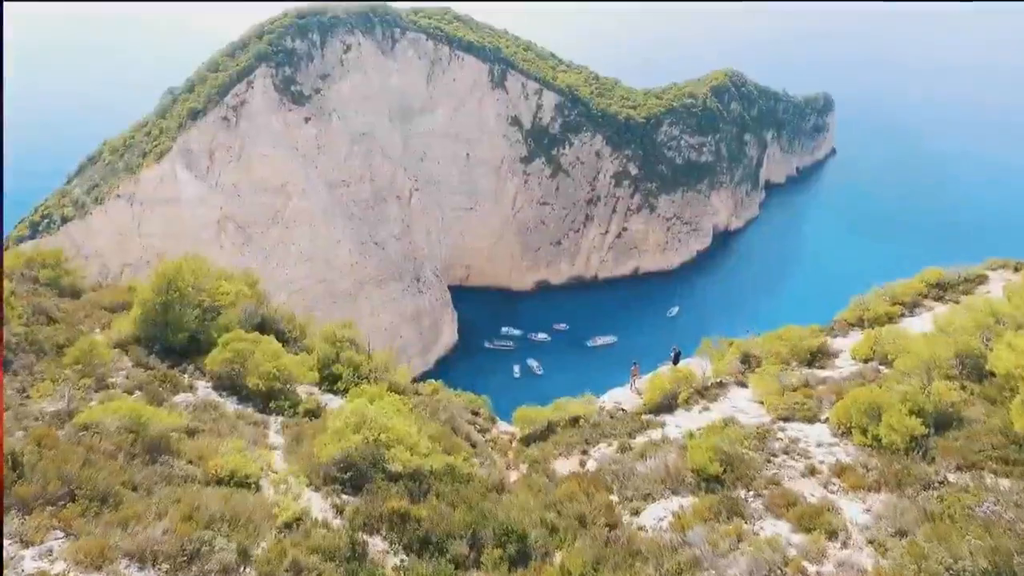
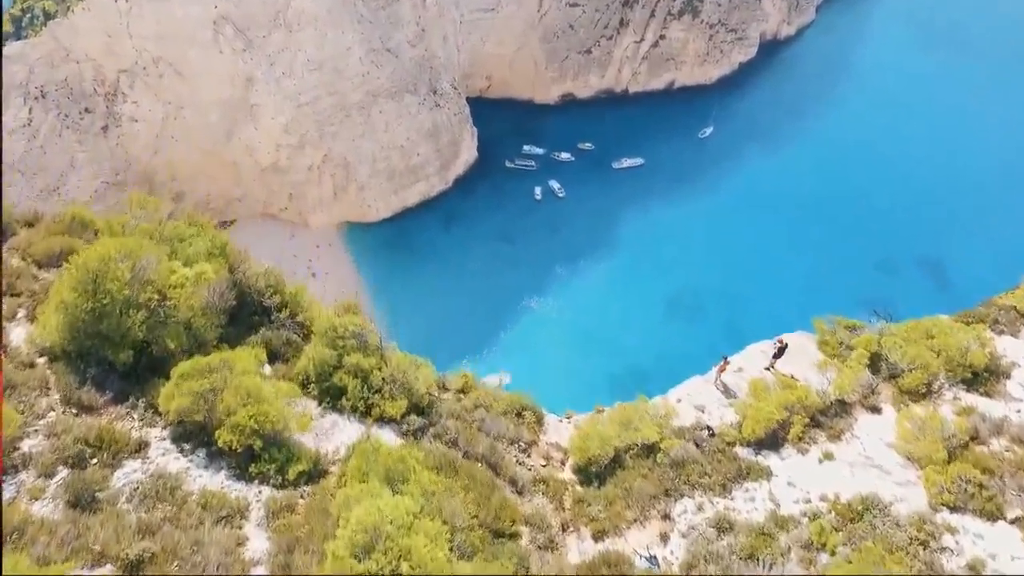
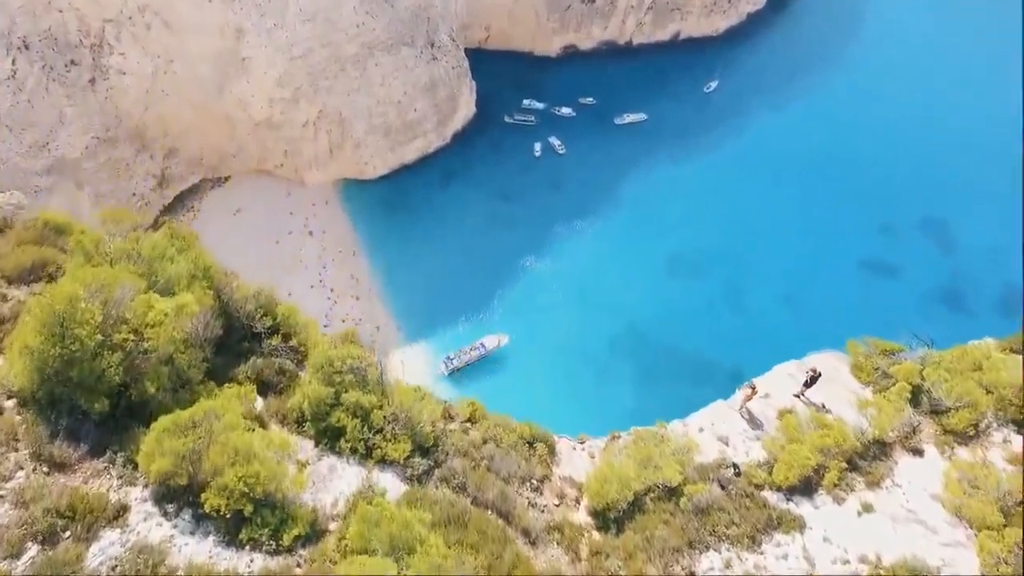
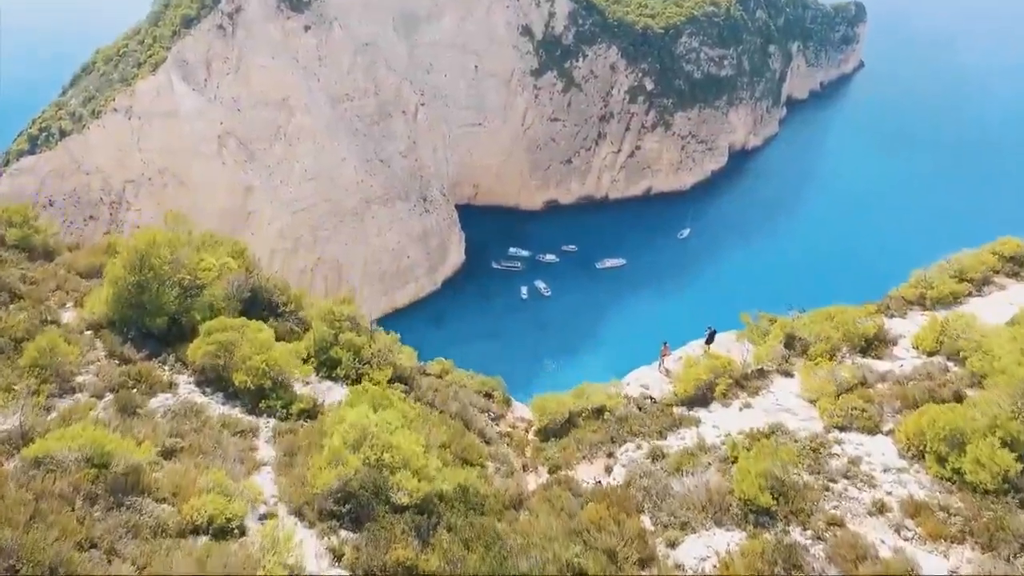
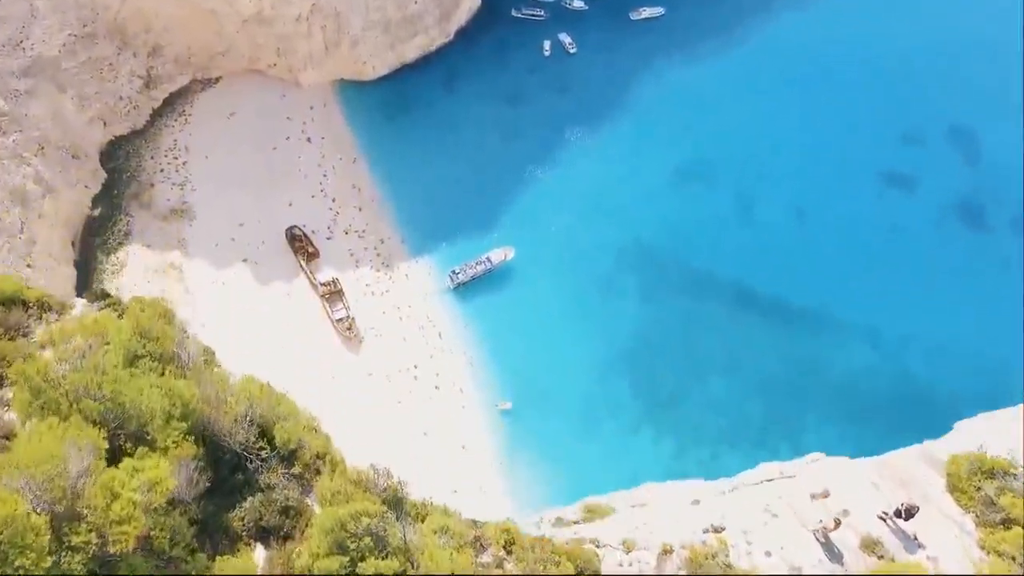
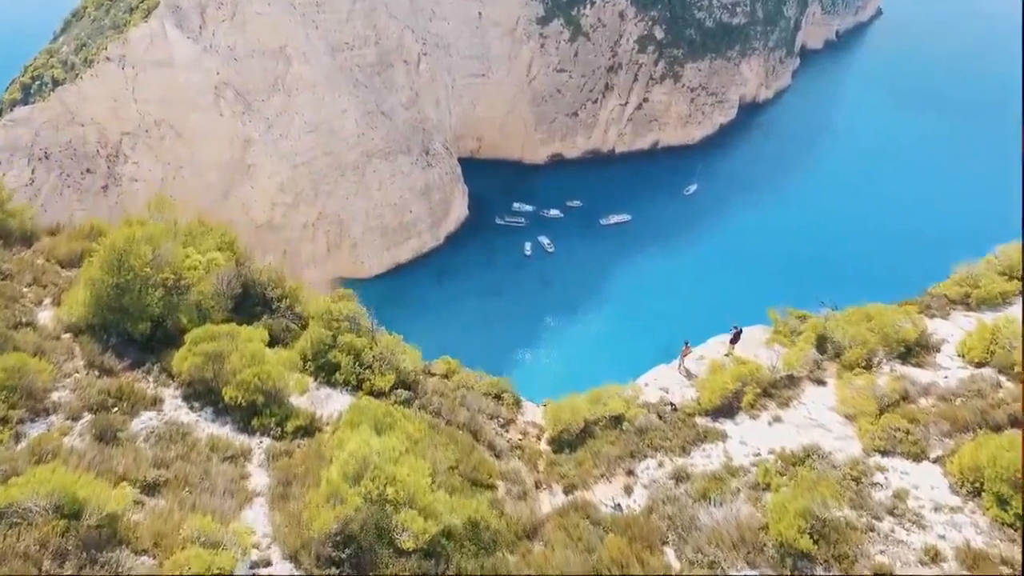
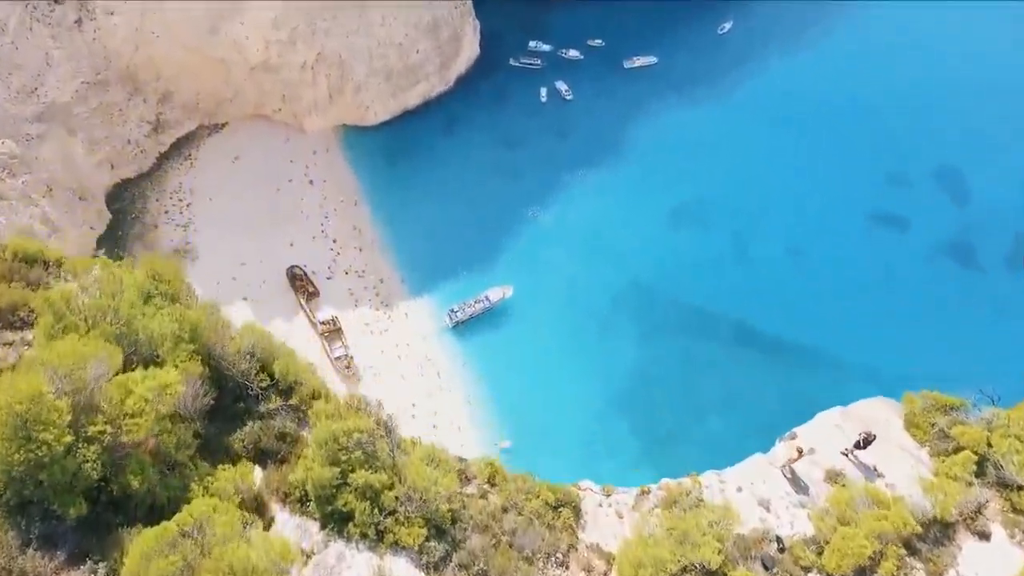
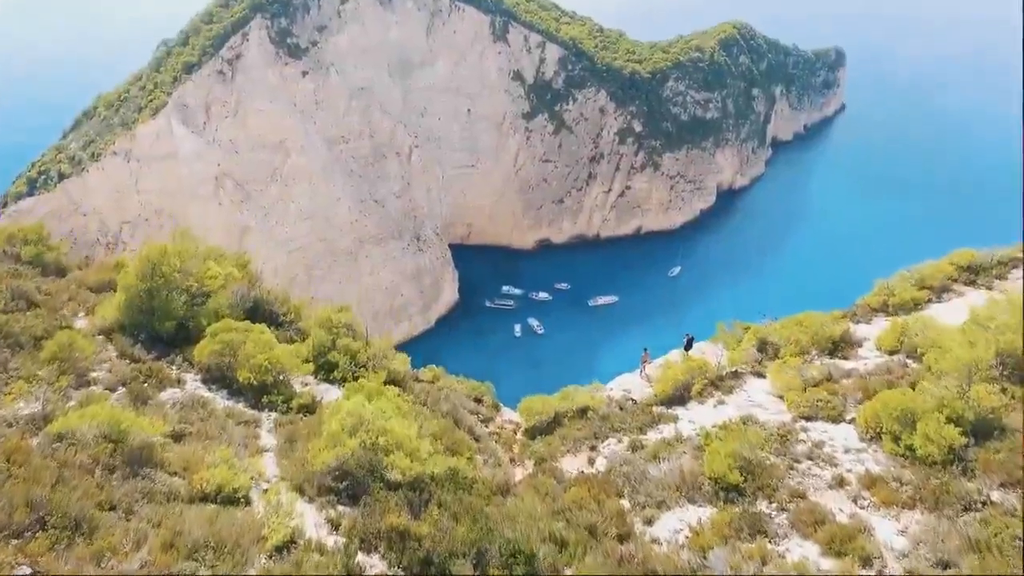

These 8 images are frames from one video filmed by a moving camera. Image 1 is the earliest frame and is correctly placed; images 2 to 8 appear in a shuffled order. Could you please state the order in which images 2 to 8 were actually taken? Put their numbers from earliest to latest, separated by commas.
8, 4, 6, 2, 3, 7, 5
